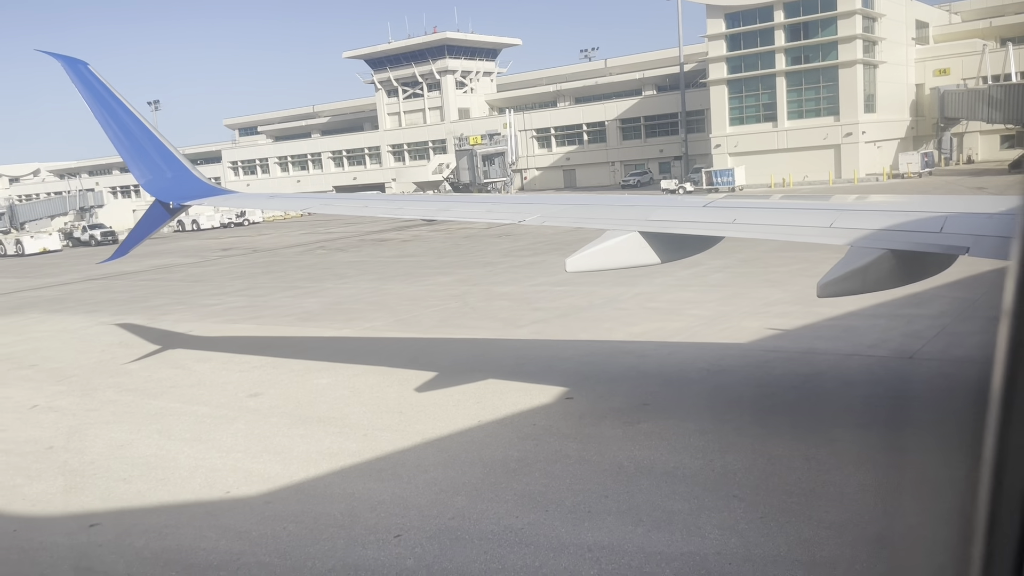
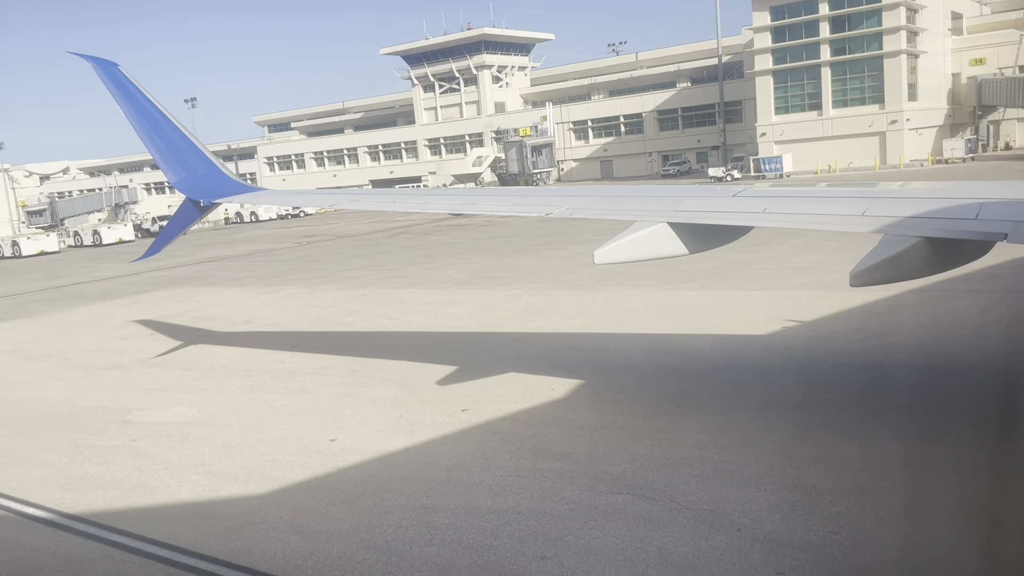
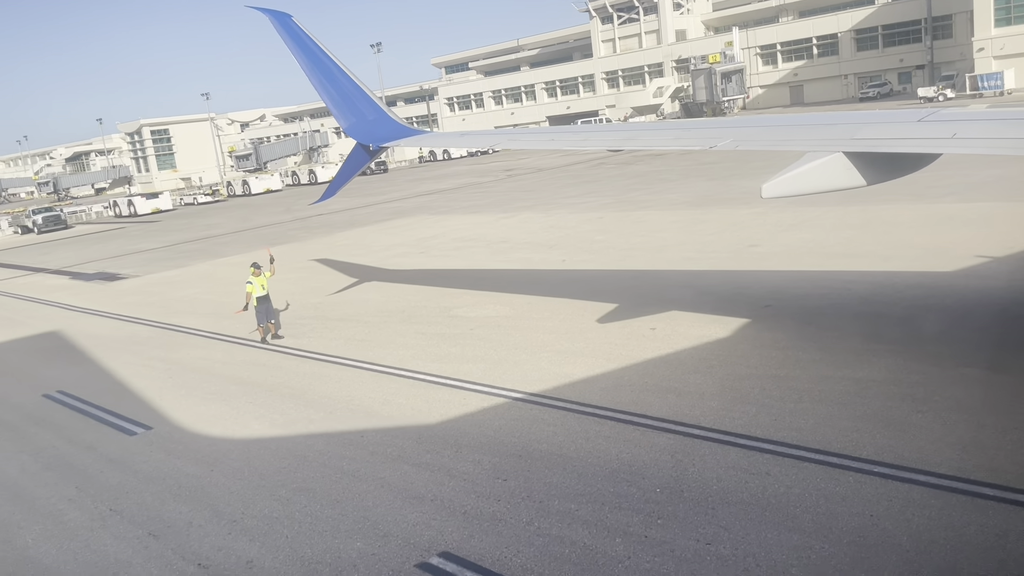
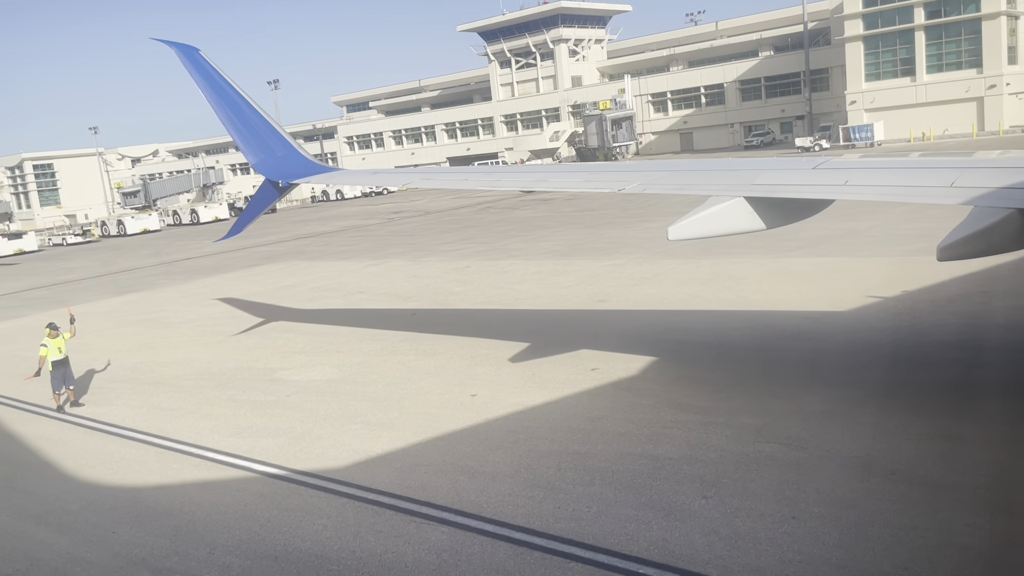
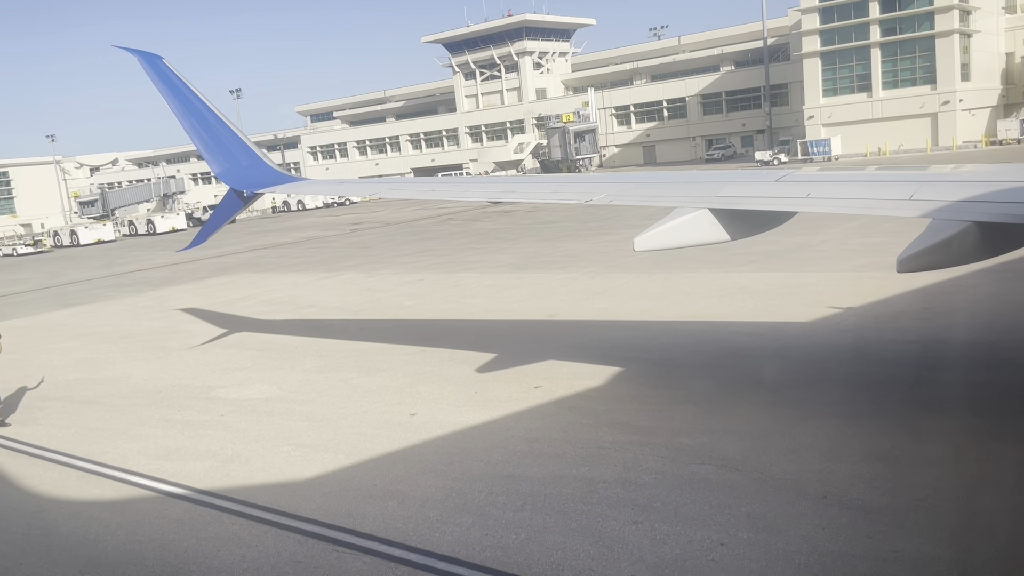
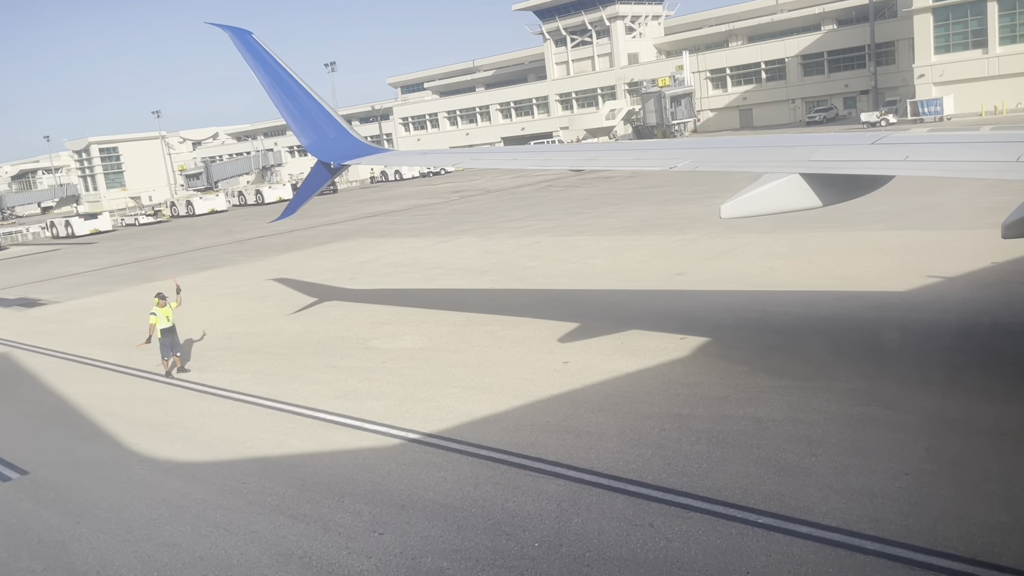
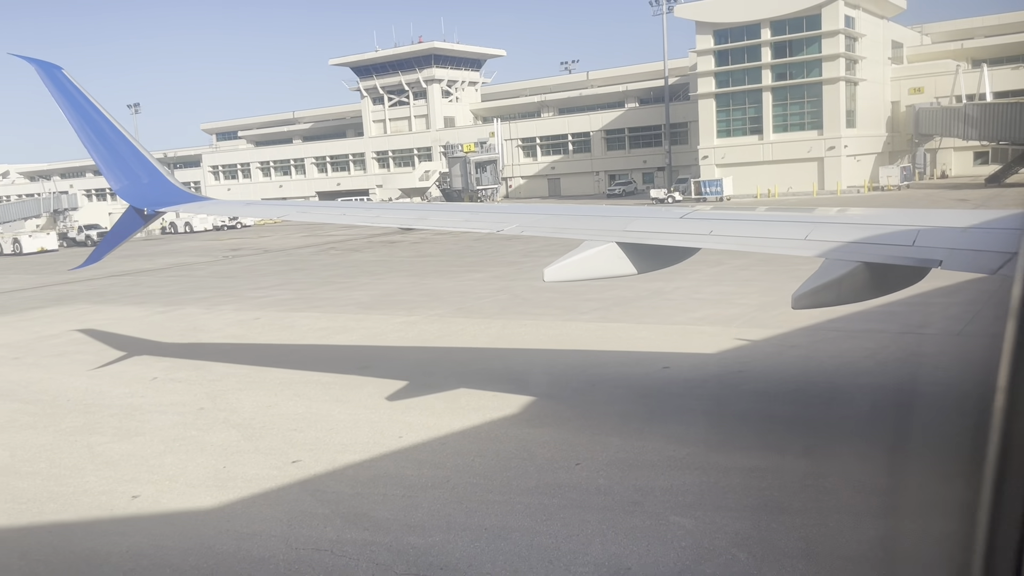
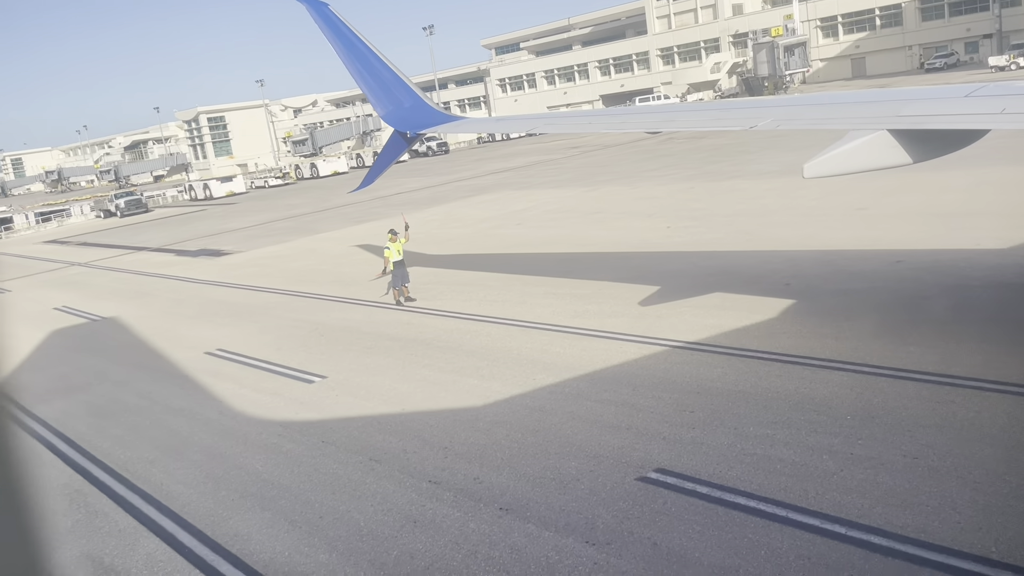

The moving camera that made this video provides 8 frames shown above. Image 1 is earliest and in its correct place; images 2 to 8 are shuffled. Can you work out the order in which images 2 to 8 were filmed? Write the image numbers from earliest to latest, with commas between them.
7, 2, 5, 4, 6, 3, 8
